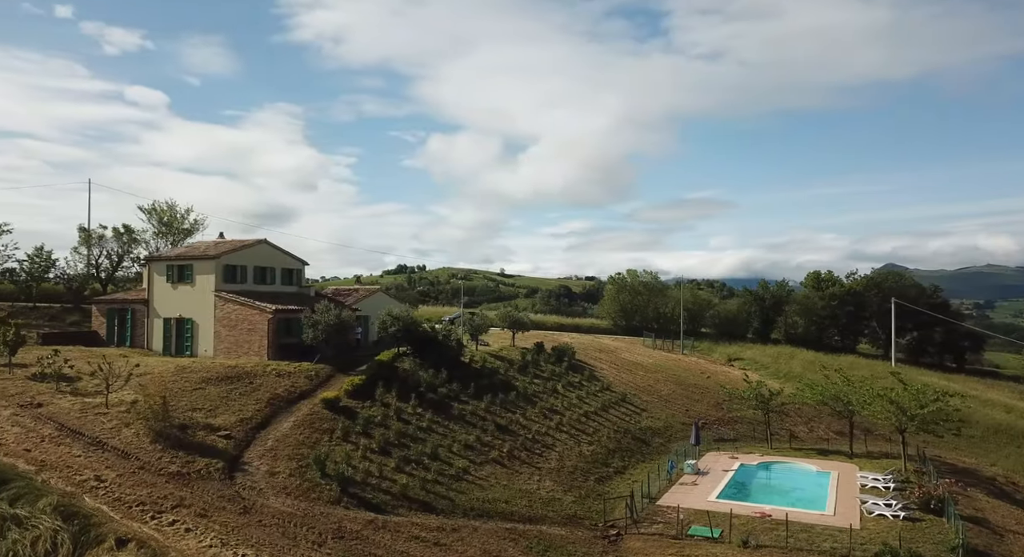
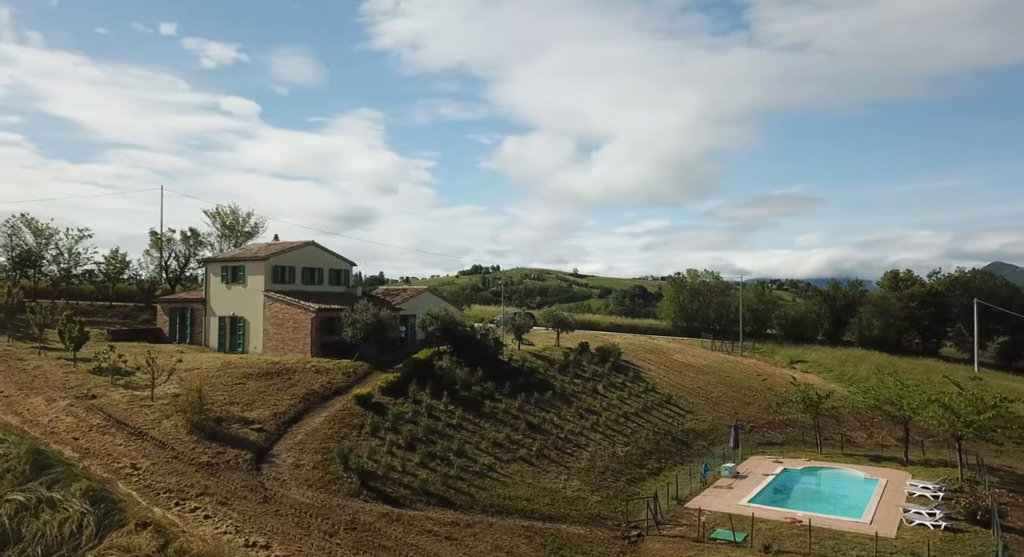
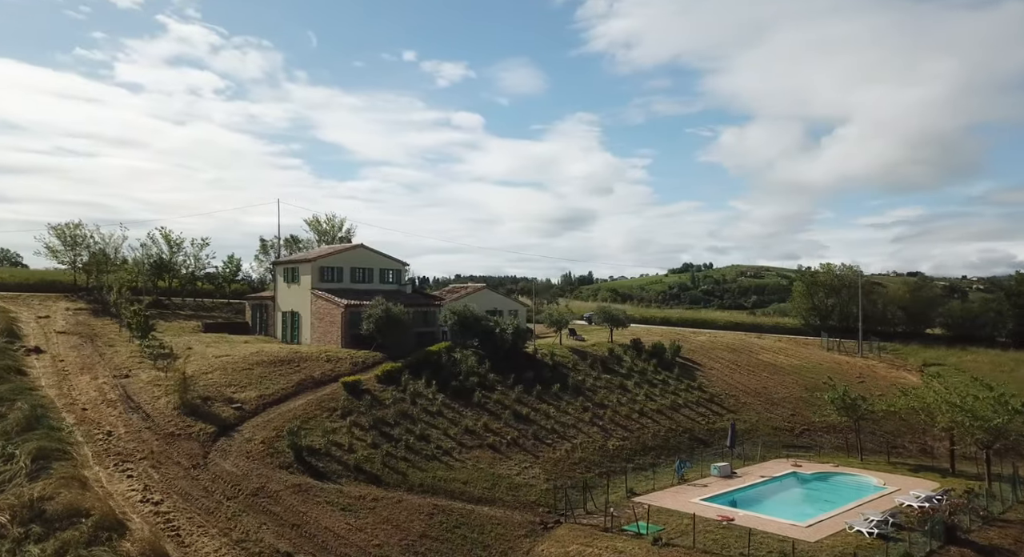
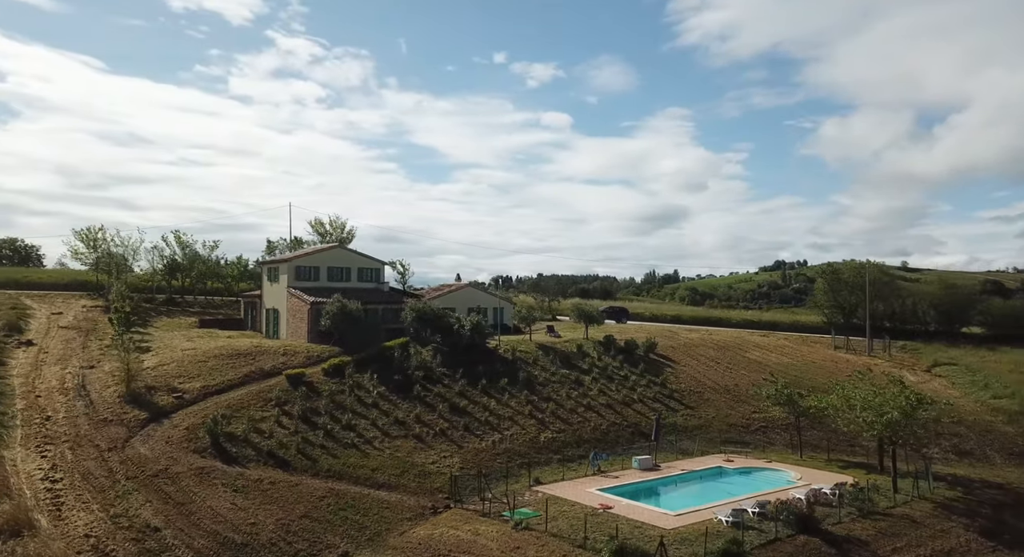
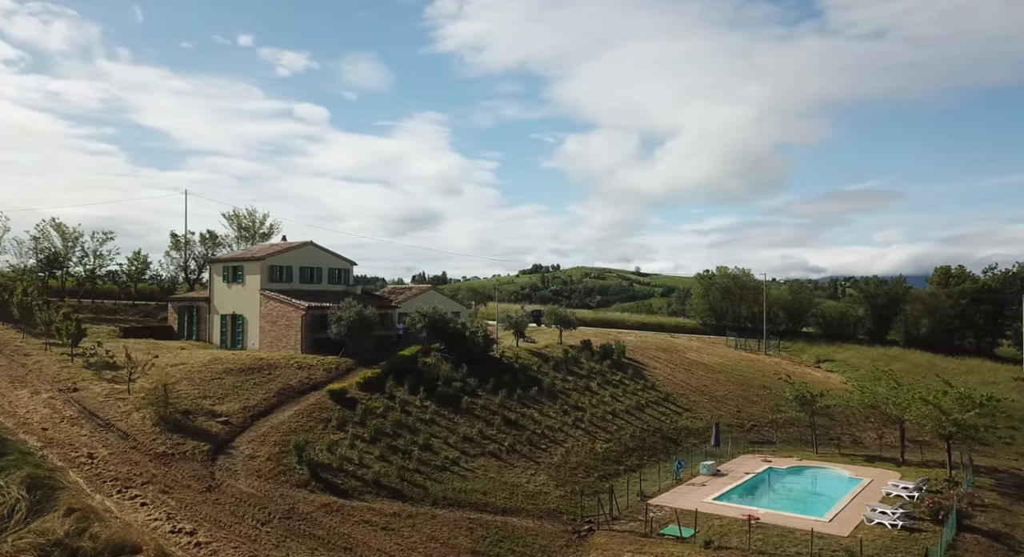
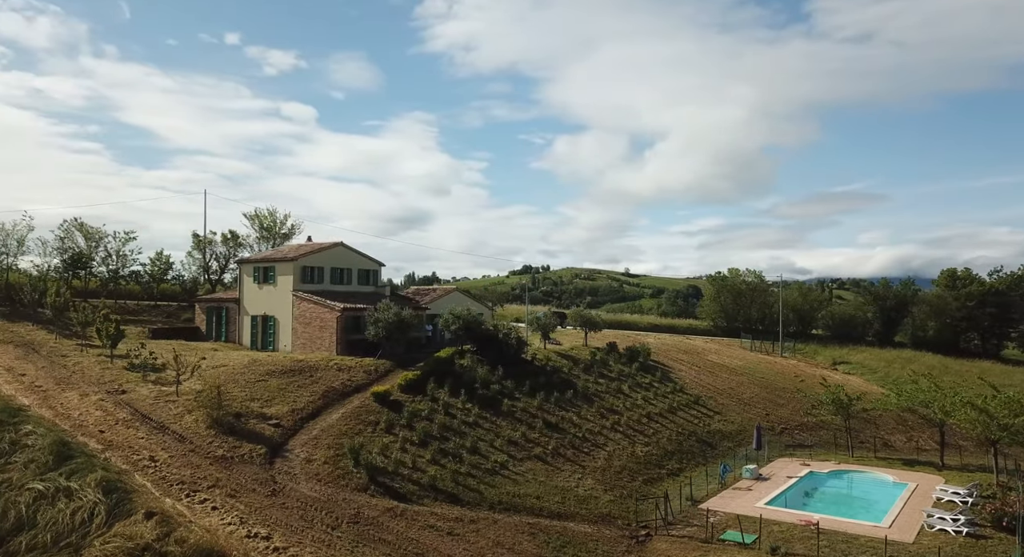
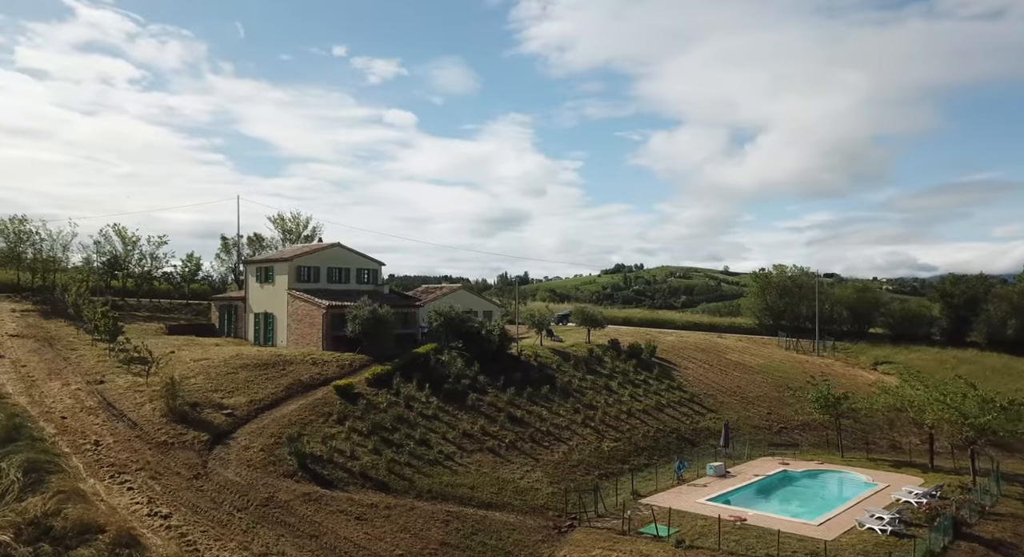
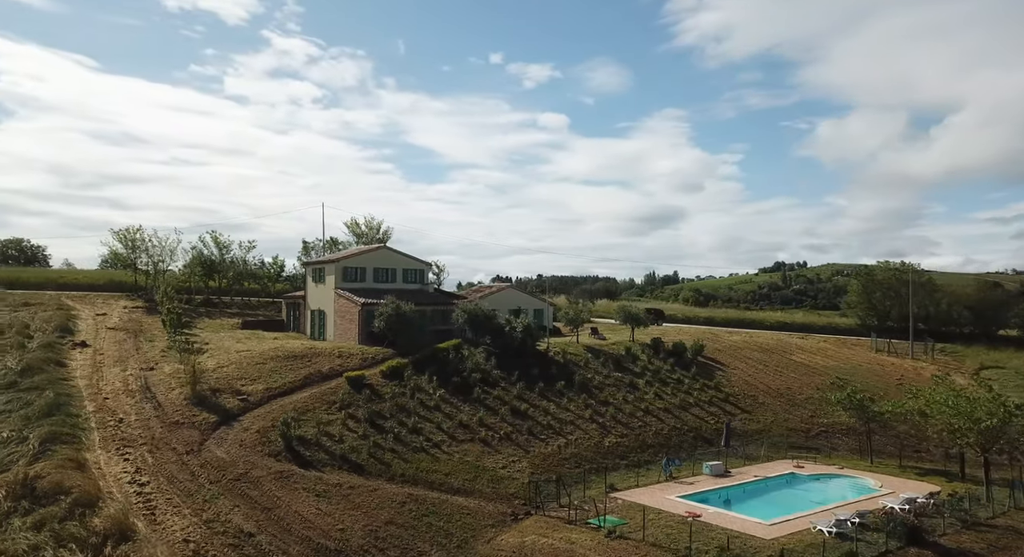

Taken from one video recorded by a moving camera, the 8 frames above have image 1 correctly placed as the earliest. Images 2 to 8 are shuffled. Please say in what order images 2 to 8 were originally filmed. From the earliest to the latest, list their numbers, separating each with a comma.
2, 6, 5, 7, 3, 8, 4
